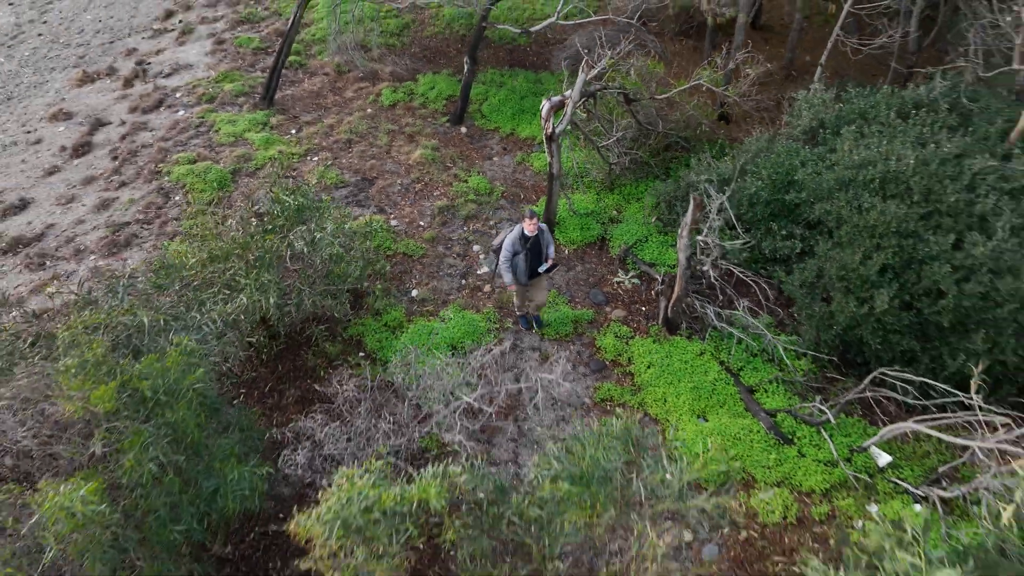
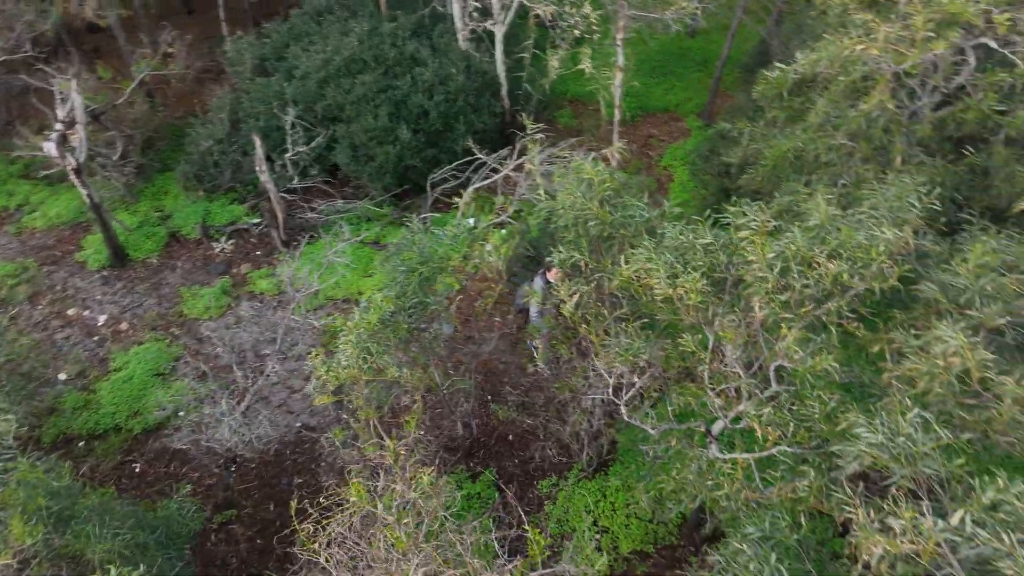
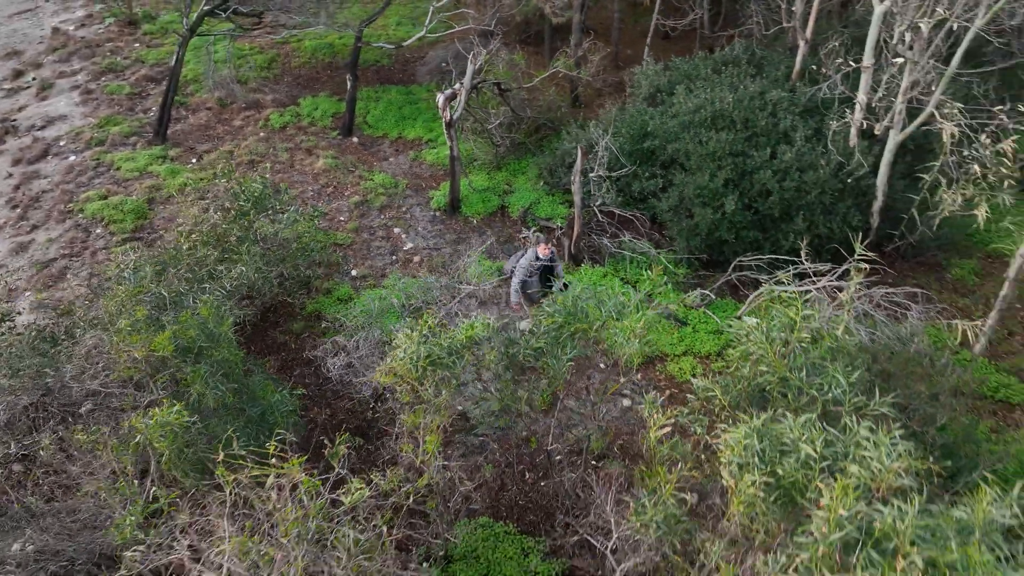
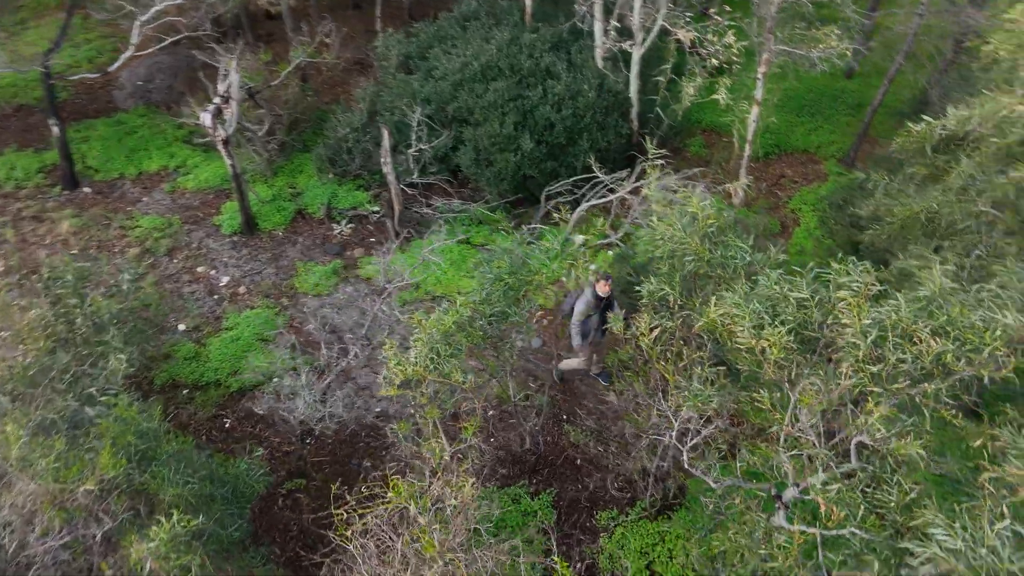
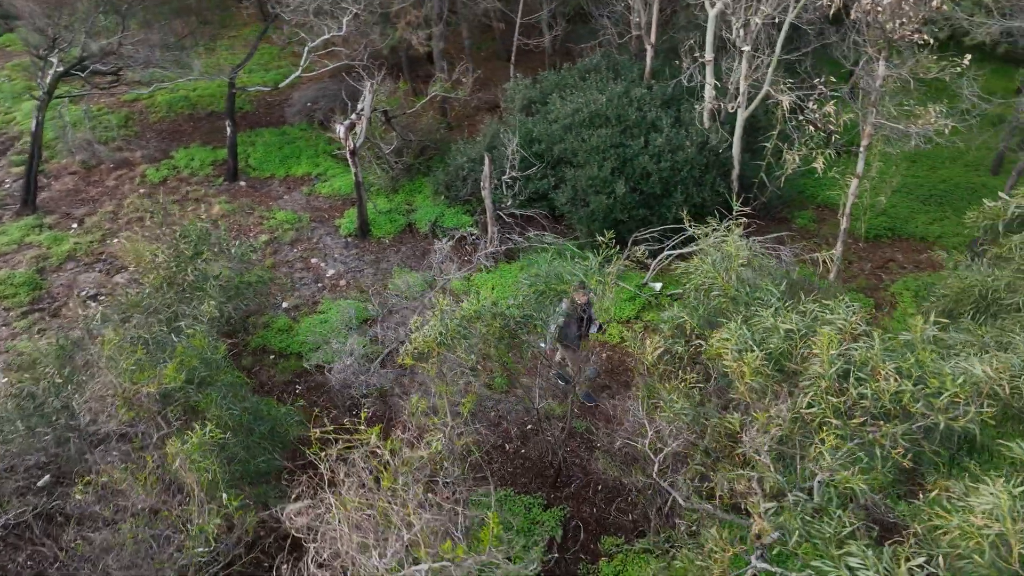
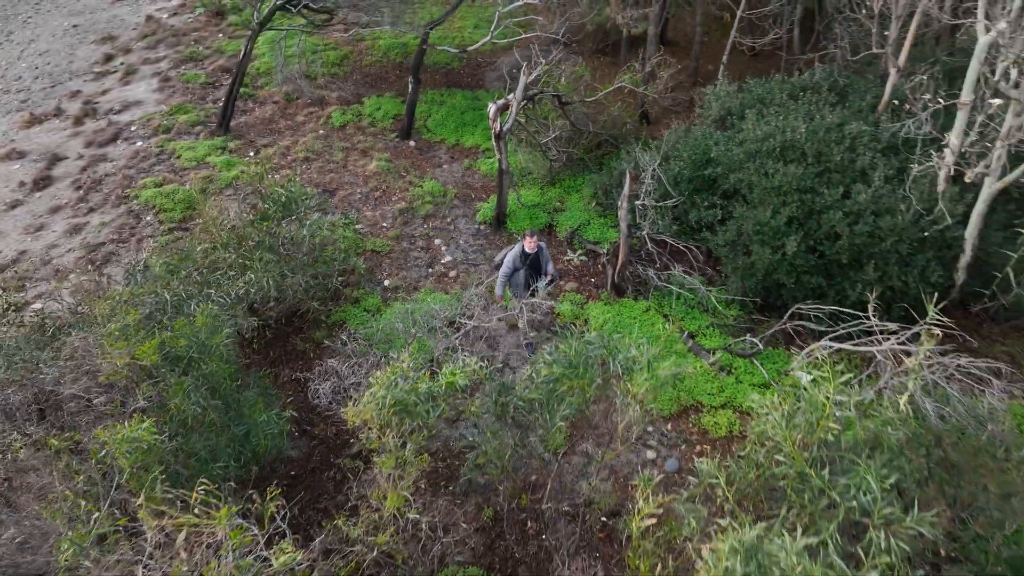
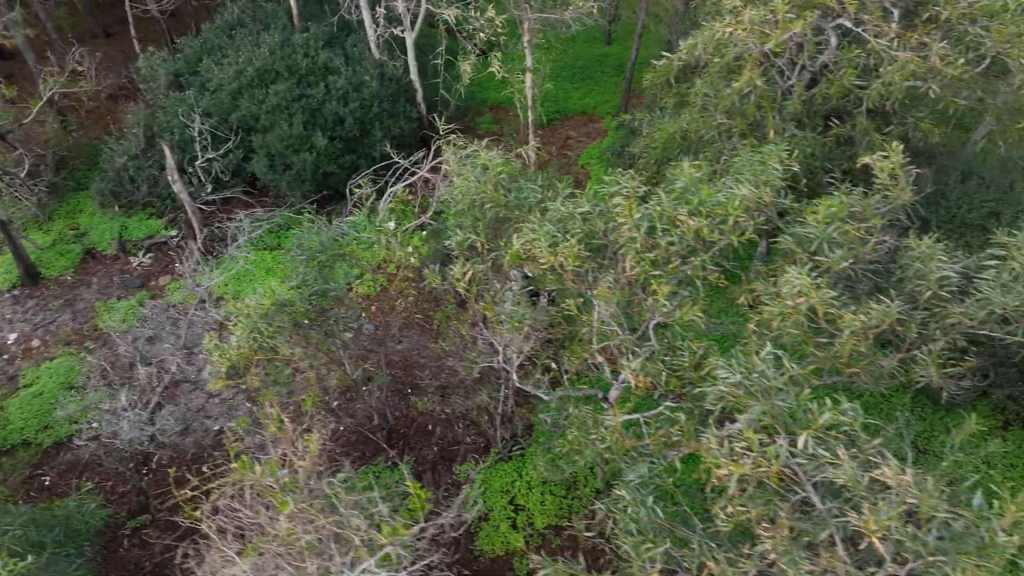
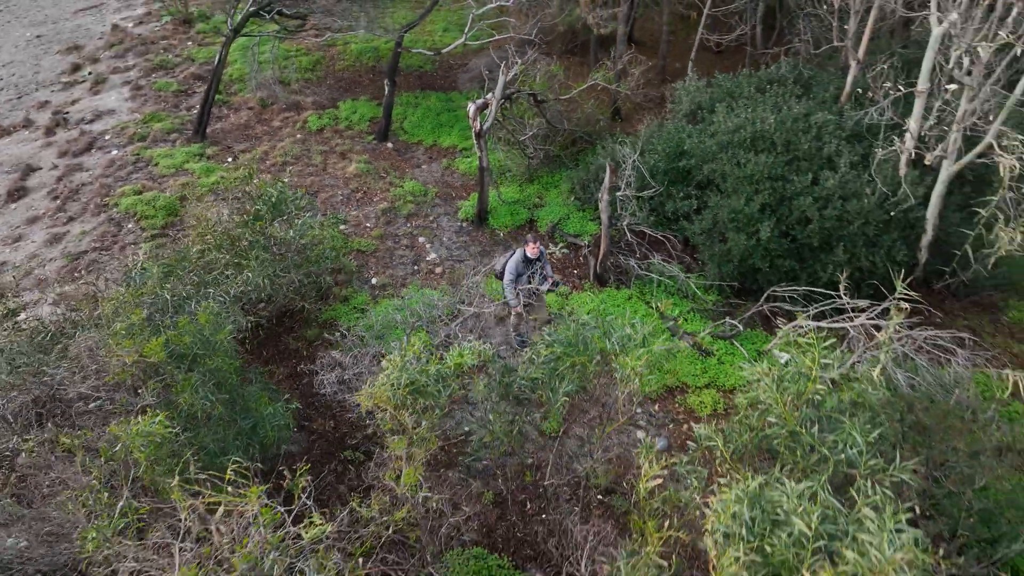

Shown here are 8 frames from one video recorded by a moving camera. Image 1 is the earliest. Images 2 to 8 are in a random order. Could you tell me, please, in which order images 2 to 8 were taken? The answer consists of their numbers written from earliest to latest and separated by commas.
6, 8, 3, 5, 4, 2, 7
